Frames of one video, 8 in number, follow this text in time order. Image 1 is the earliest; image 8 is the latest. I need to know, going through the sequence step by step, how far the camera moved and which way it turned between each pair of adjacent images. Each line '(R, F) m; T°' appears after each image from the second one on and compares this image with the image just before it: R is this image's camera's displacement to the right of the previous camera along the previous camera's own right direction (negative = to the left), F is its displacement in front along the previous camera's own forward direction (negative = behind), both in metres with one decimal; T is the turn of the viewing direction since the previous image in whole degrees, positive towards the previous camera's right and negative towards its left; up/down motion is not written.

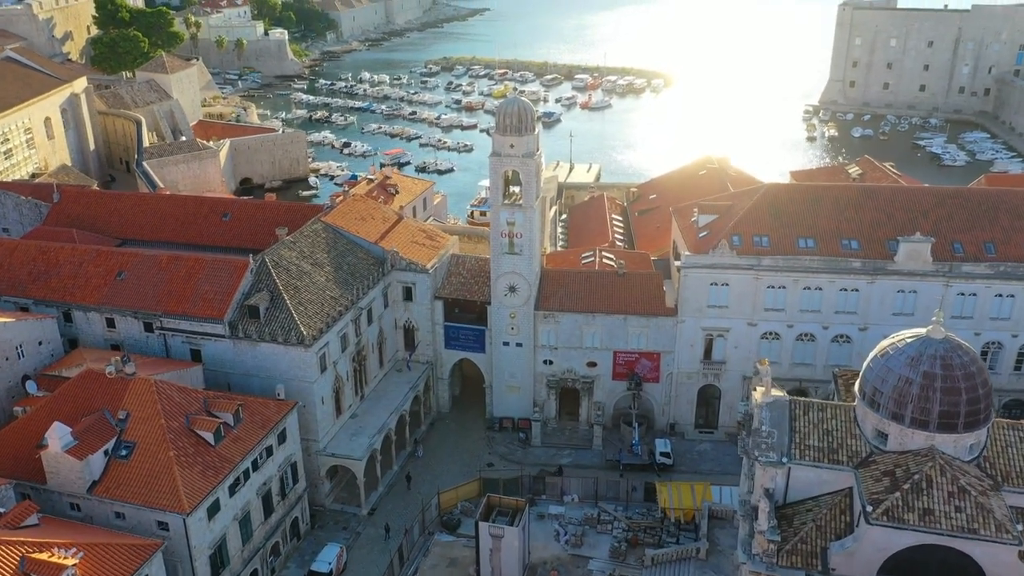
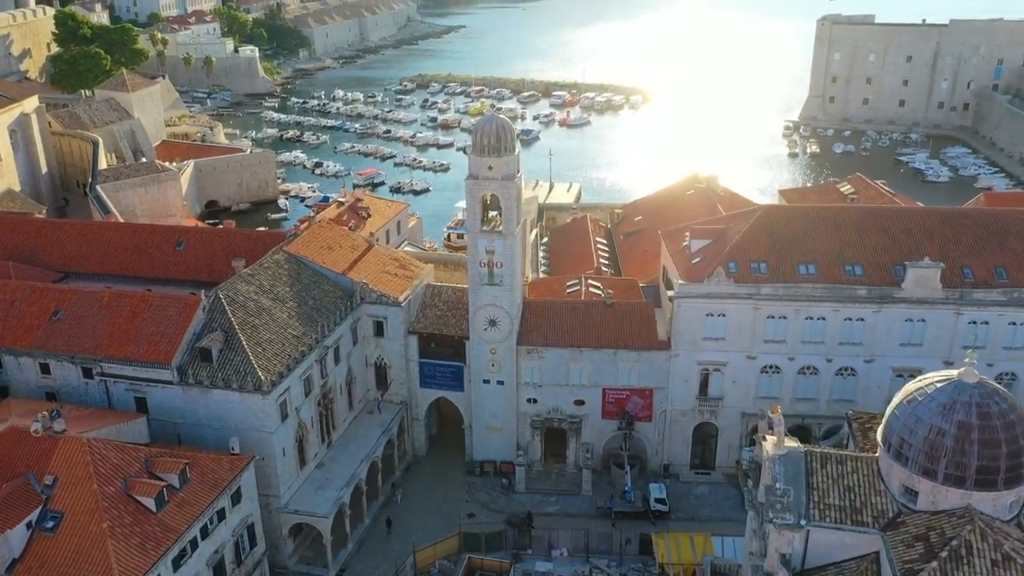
(-0.1, +3.0) m; +1°
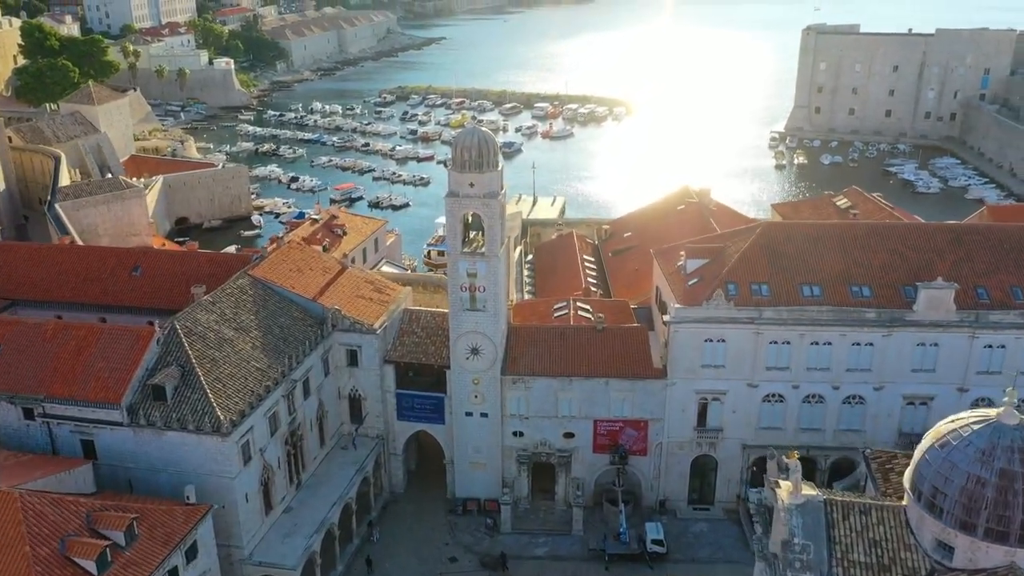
(0.0, +2.6) m; +1°
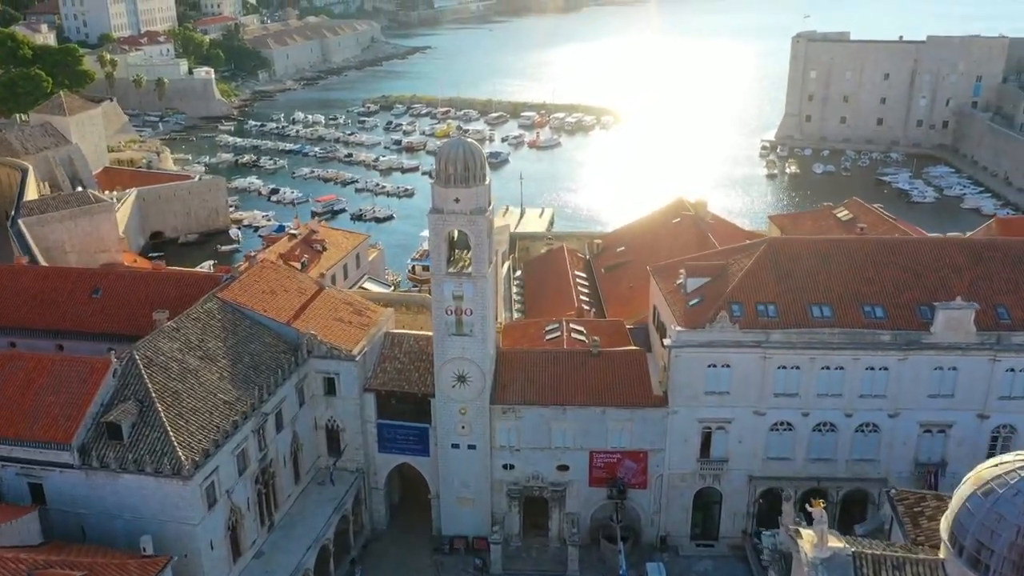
(-0.1, +2.3) m; +1°
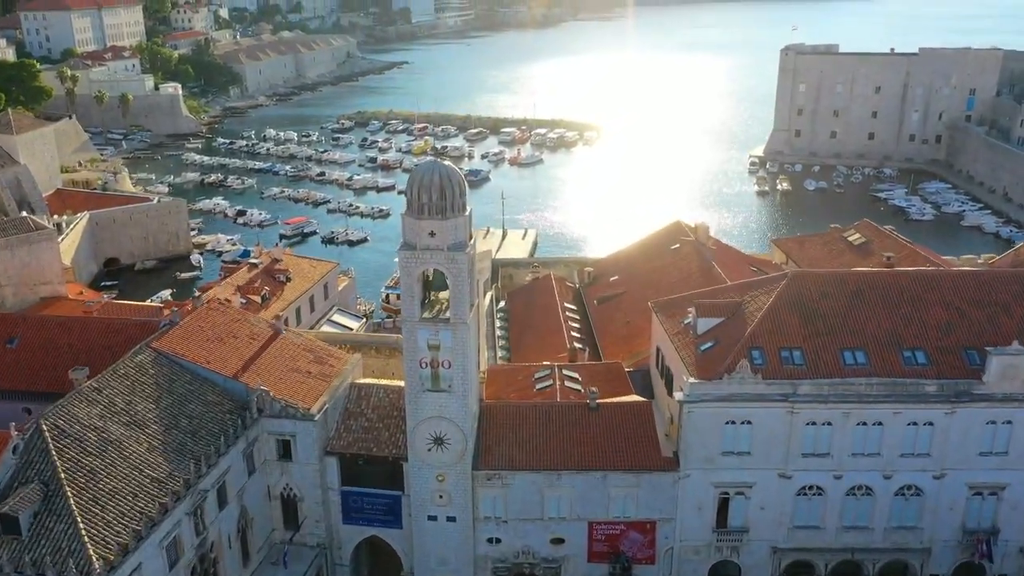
(-0.1, +4.4) m; +1°
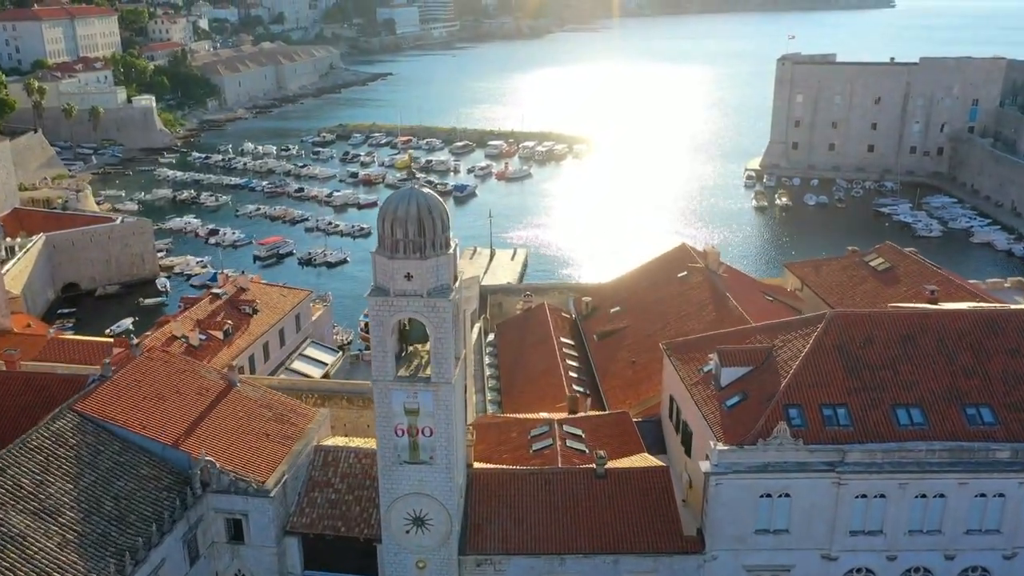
(-0.2, +4.3) m; +1°
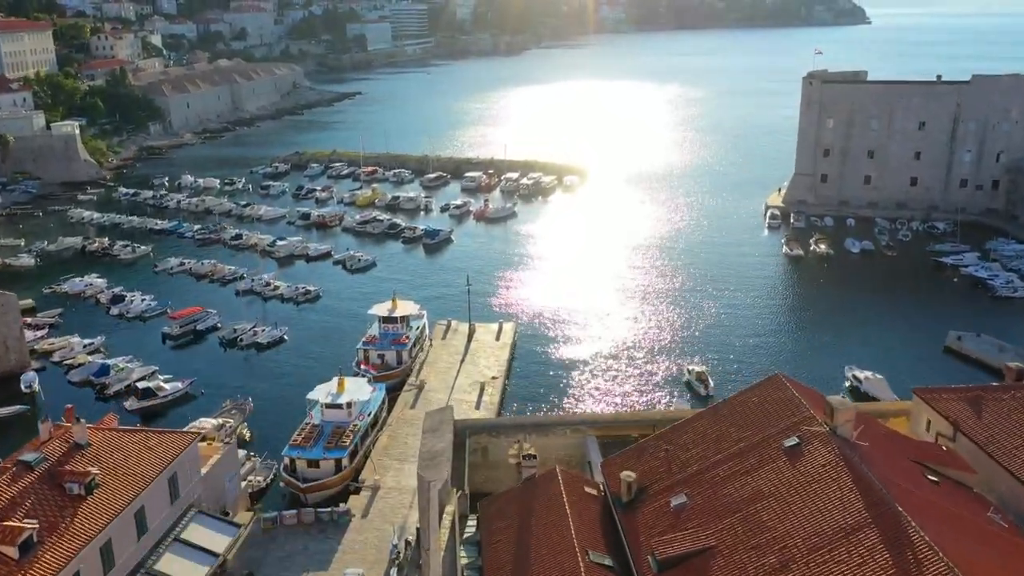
(-0.4, +15.9) m; +1°
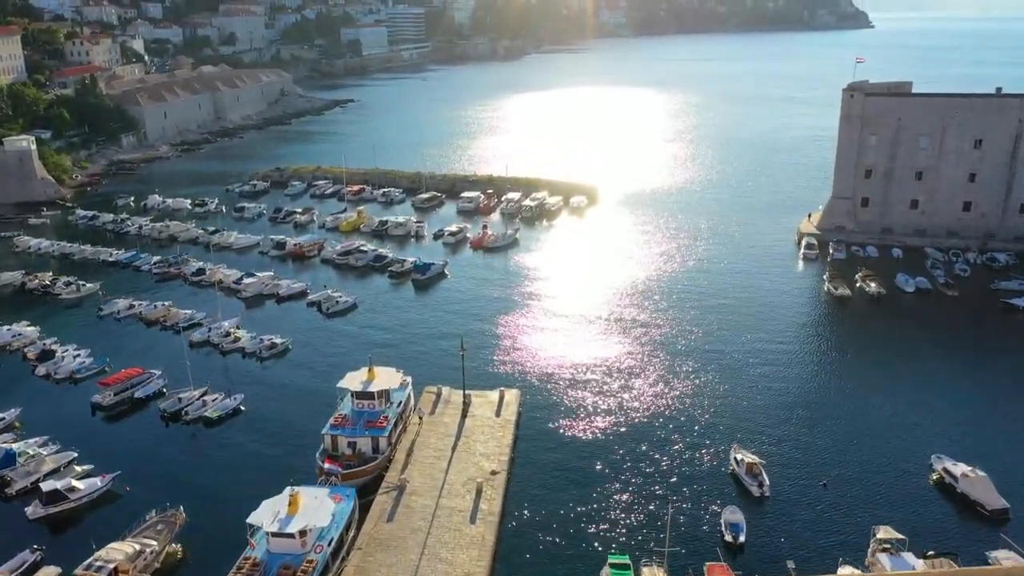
(-0.2, +9.8) m; 0°
